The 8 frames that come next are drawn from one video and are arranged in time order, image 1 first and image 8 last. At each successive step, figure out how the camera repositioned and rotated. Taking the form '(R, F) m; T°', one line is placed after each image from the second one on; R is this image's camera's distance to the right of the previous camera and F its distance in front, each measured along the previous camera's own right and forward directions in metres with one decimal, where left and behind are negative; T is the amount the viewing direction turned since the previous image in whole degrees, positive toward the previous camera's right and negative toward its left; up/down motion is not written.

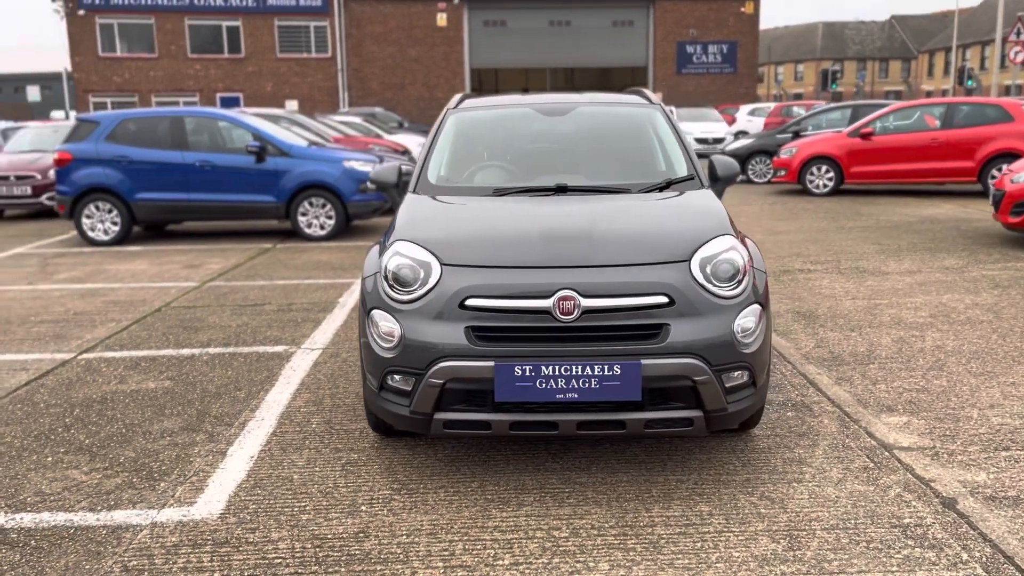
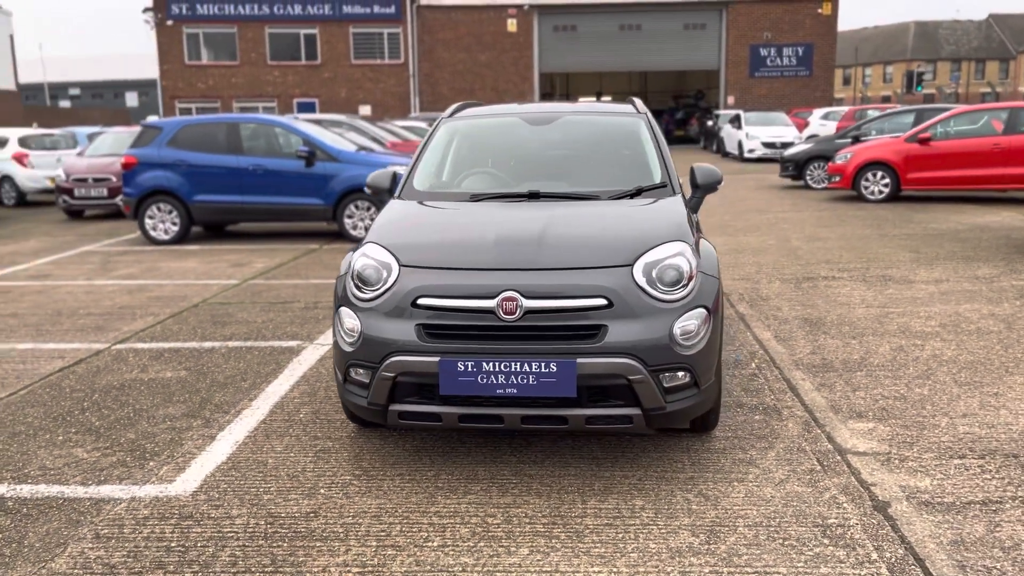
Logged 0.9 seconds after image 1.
(+0.5, -0.2) m; -5°
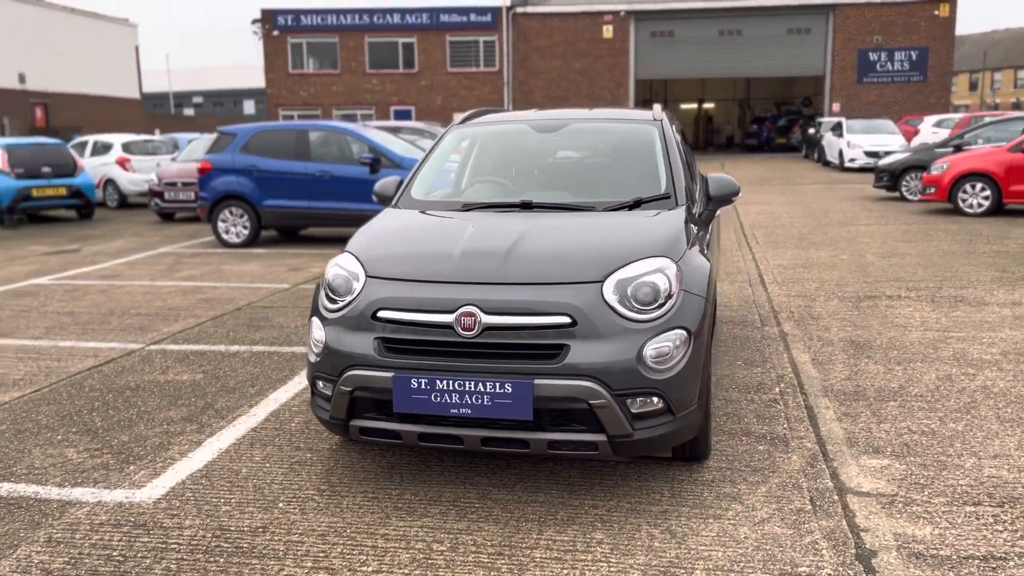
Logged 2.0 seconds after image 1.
(+0.5, +0.2) m; -7°
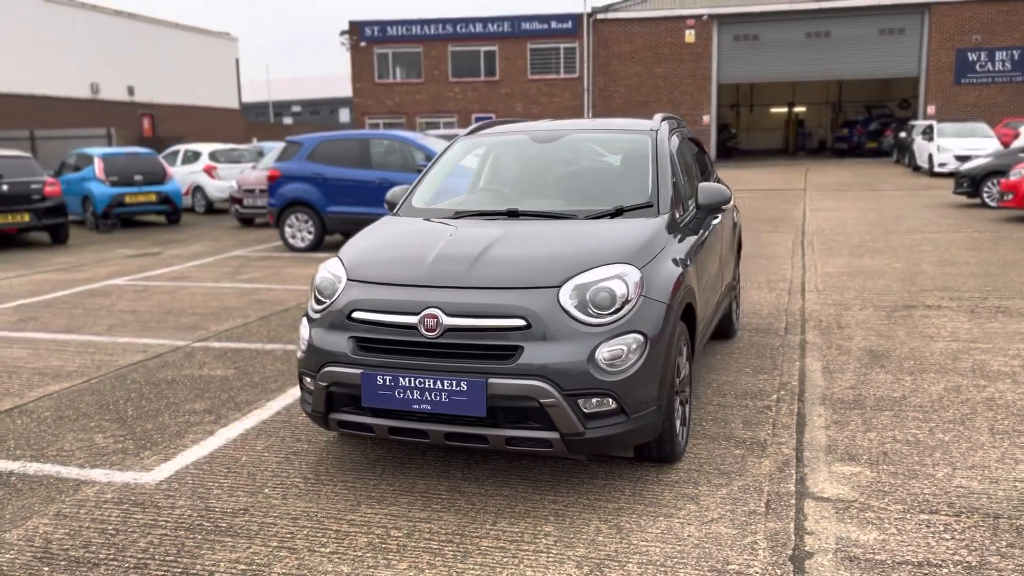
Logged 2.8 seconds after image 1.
(+0.5, -0.1) m; -6°
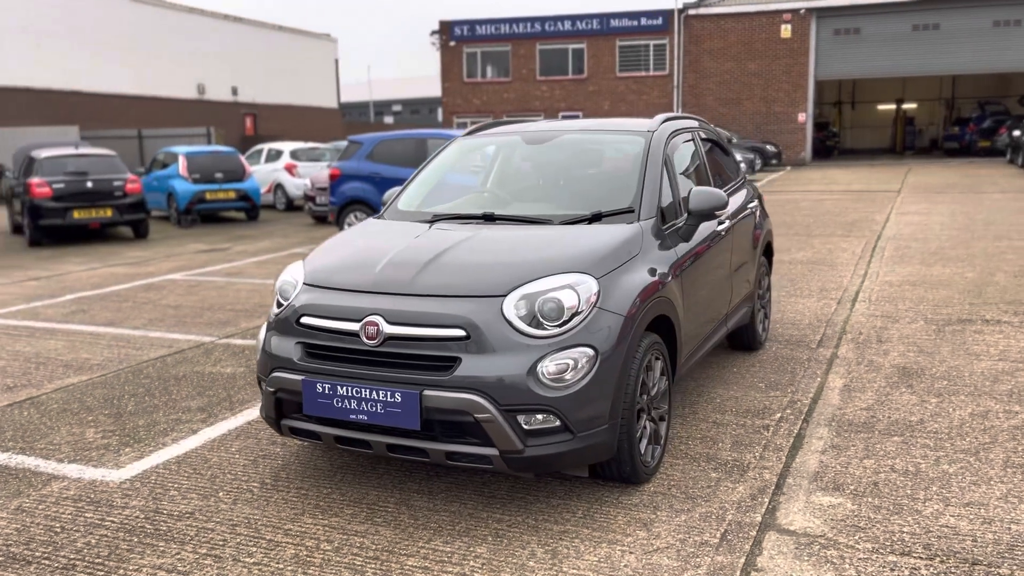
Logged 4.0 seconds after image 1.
(+0.5, +0.2) m; -6°
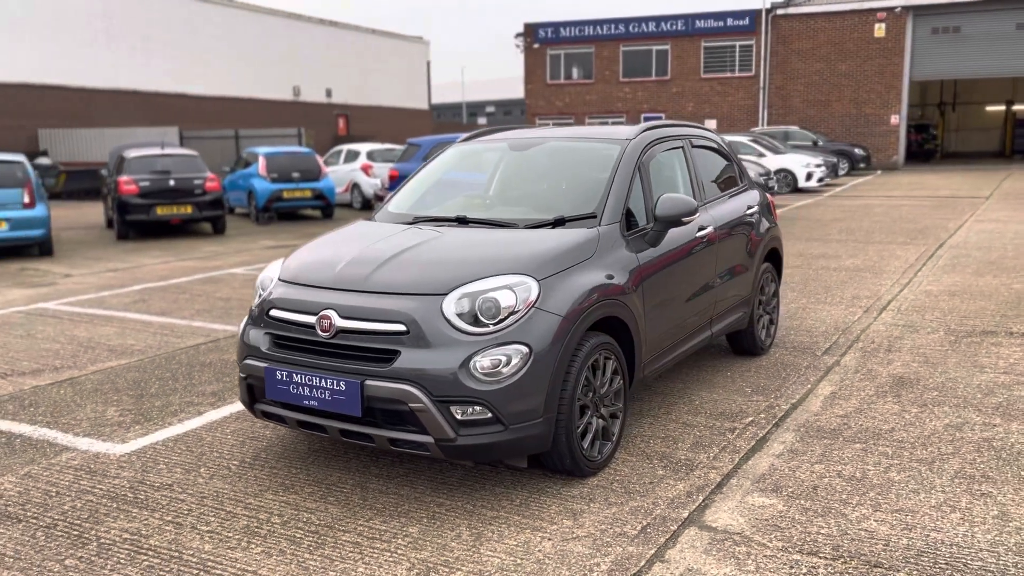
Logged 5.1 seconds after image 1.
(+0.6, -0.2) m; -6°
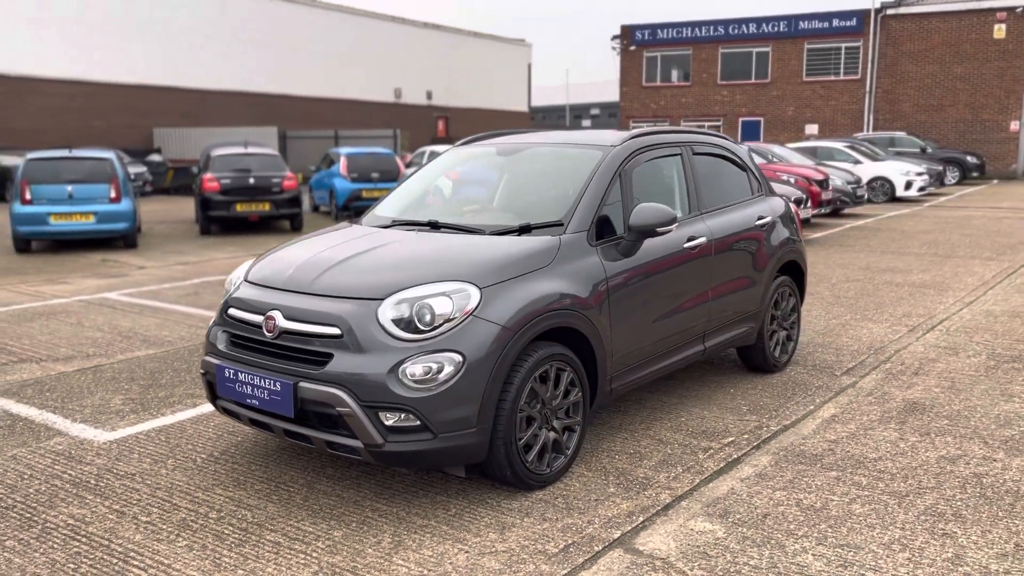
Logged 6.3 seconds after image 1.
(+0.6, +0.1) m; -7°
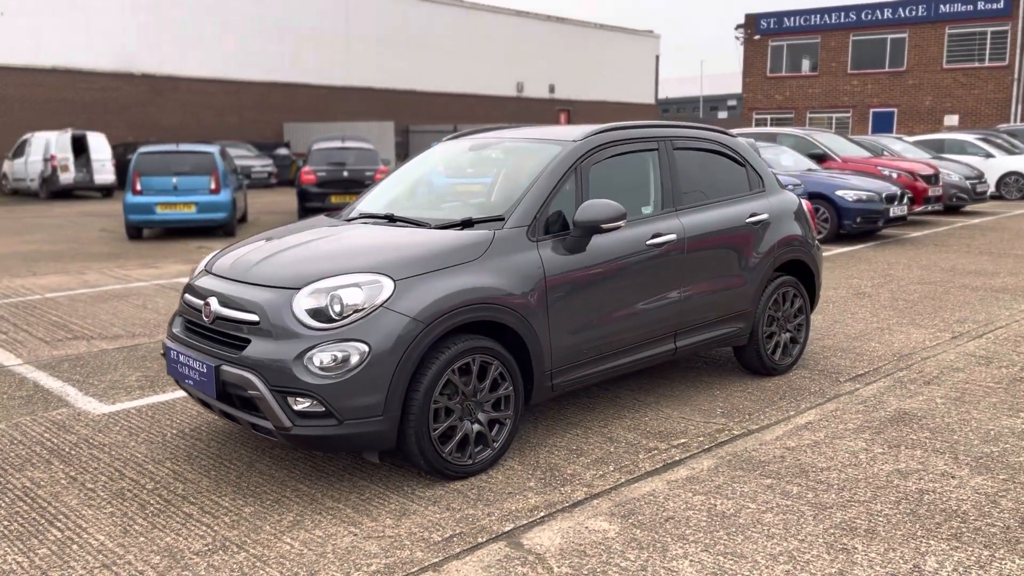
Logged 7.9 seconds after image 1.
(+0.9, 0.0) m; -9°
